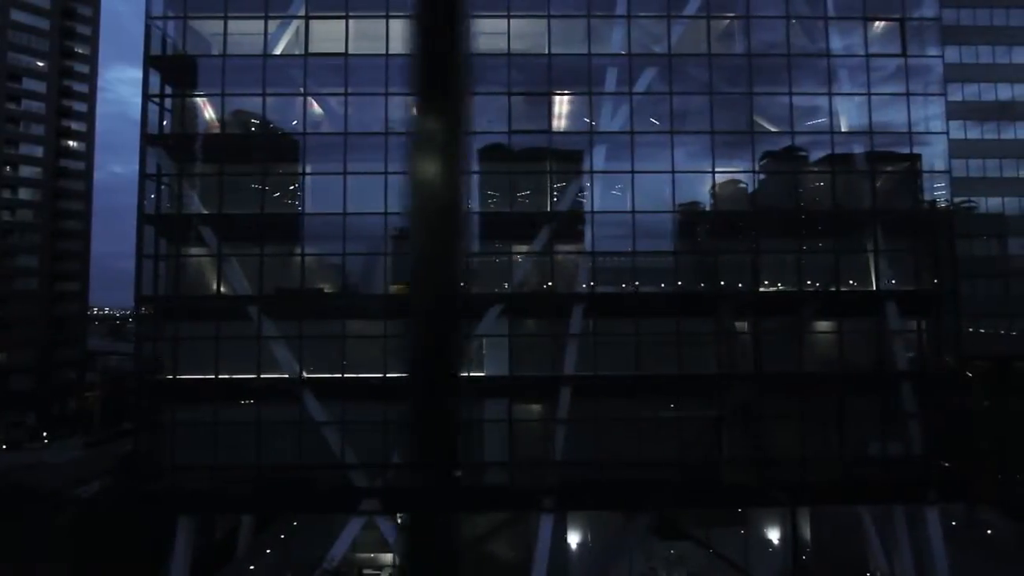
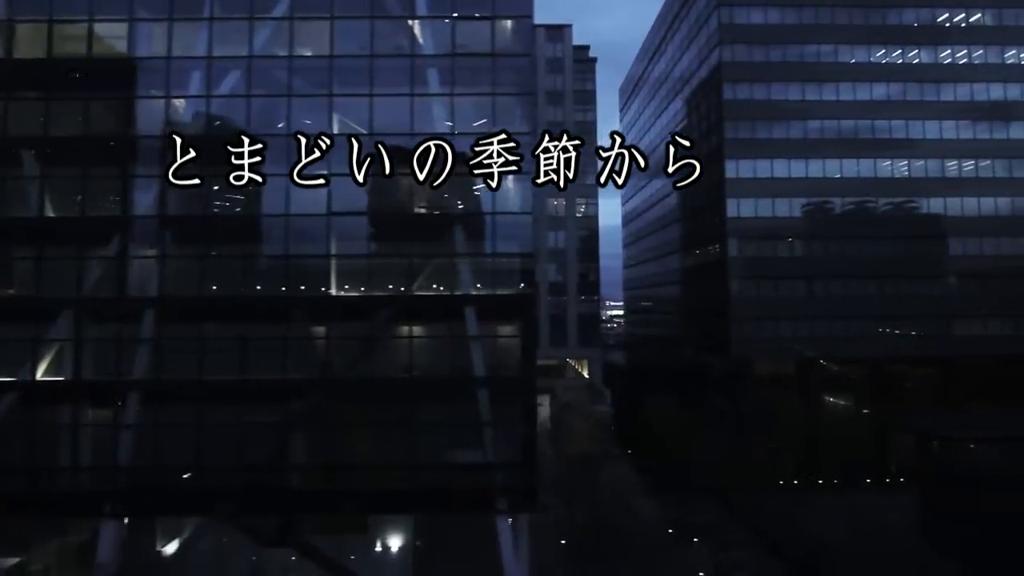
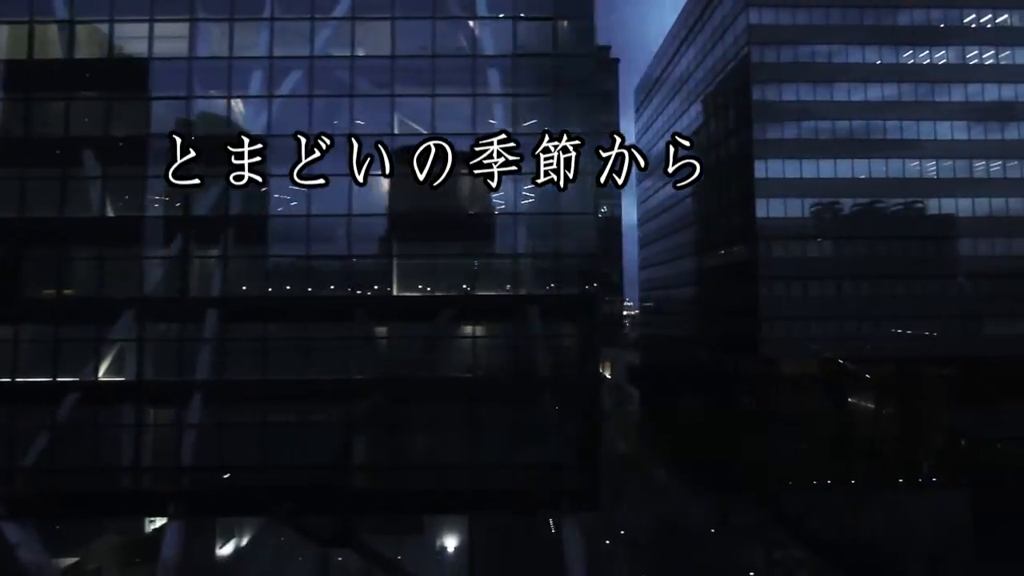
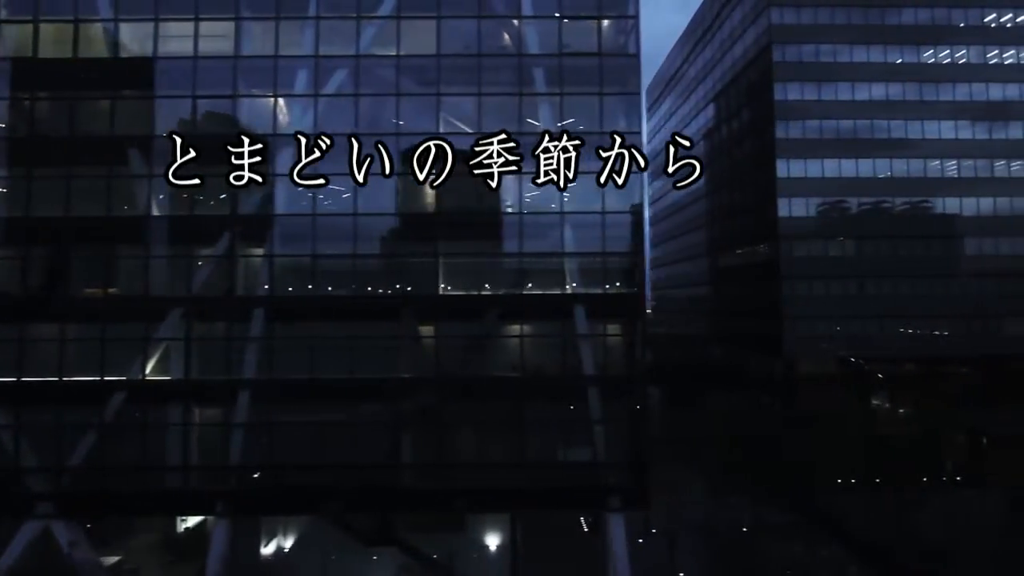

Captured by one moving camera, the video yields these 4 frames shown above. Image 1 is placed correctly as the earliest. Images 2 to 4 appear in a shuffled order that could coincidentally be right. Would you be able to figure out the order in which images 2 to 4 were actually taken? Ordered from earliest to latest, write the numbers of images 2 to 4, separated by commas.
4, 3, 2
